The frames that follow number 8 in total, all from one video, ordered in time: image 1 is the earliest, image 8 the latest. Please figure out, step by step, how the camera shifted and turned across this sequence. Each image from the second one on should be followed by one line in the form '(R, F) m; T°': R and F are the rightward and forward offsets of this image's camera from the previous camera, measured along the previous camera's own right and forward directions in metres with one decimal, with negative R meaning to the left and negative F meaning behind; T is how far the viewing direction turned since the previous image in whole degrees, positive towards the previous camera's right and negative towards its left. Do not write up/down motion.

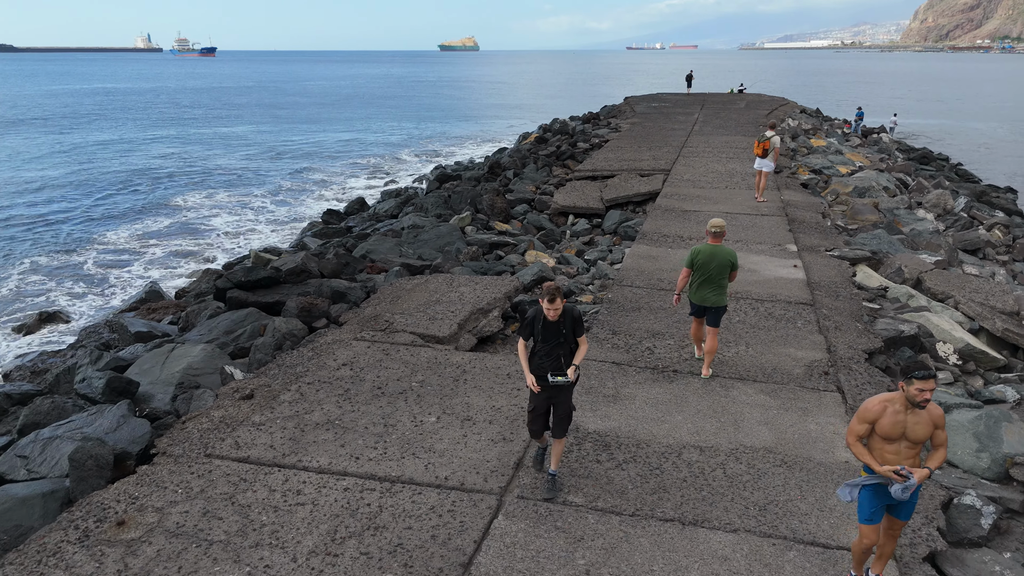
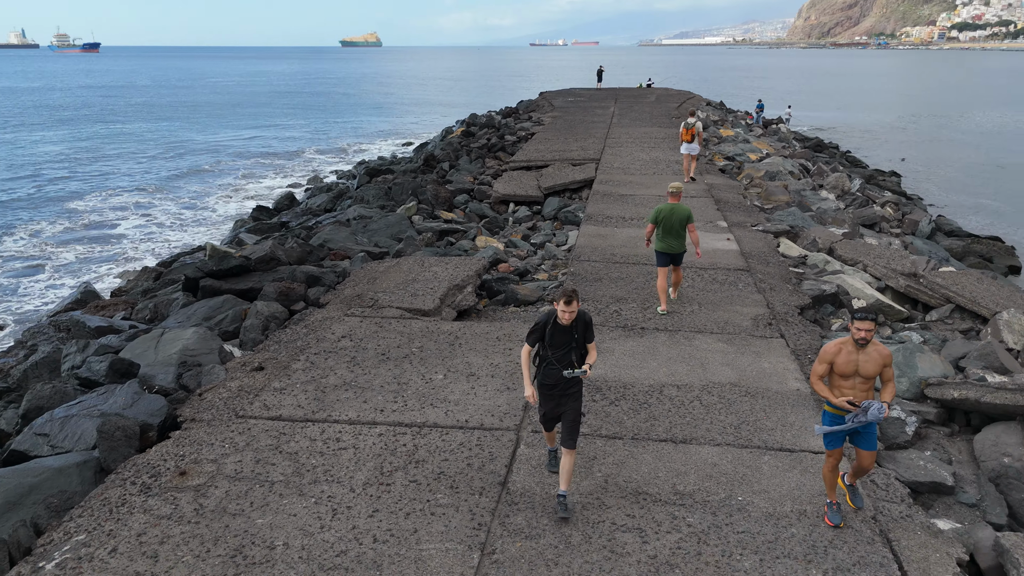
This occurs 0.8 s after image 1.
(-0.6, -0.6) m; +7°
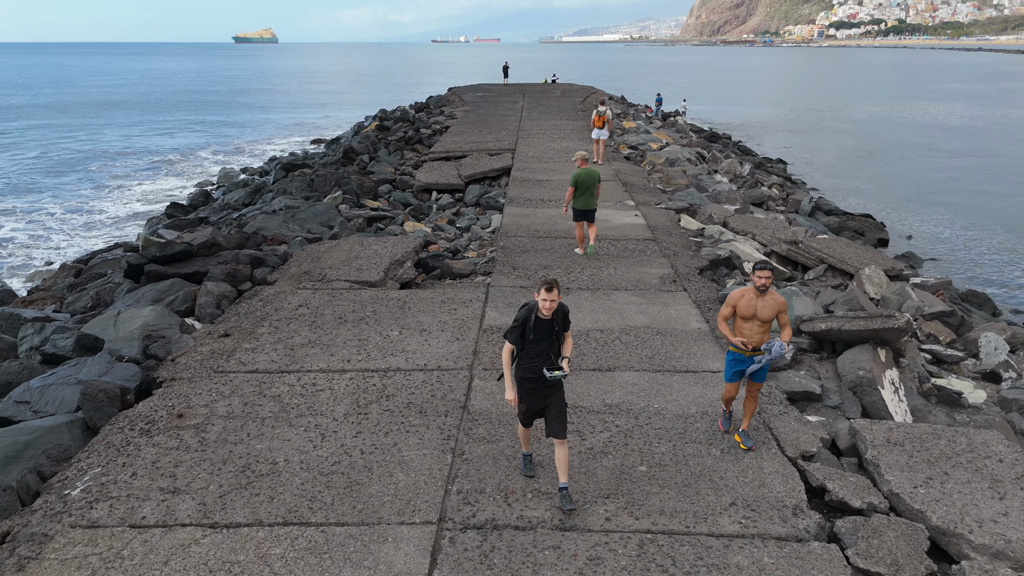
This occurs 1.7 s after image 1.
(-0.3, -0.8) m; +7°
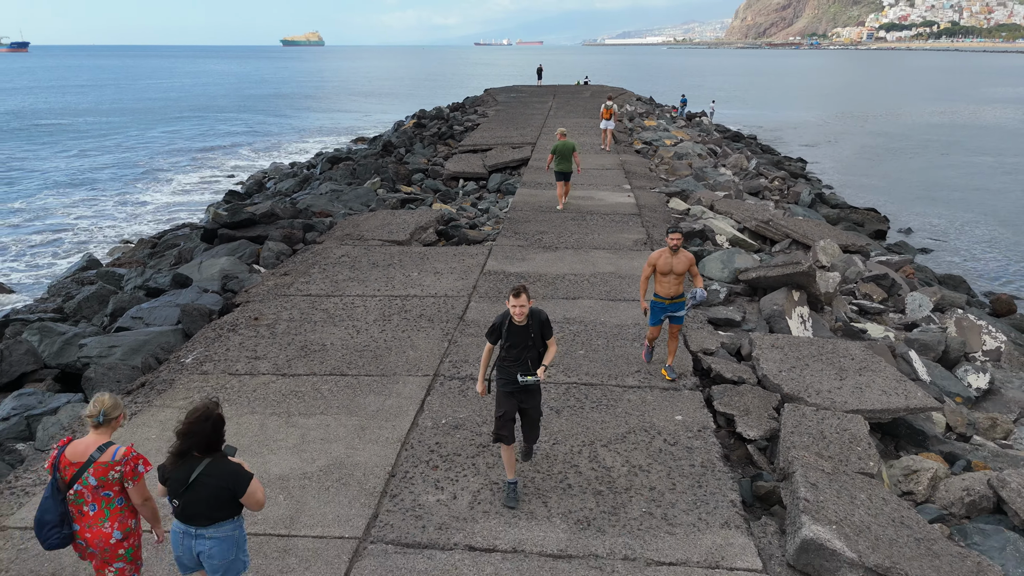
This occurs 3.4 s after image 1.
(+0.5, -1.8) m; -3°
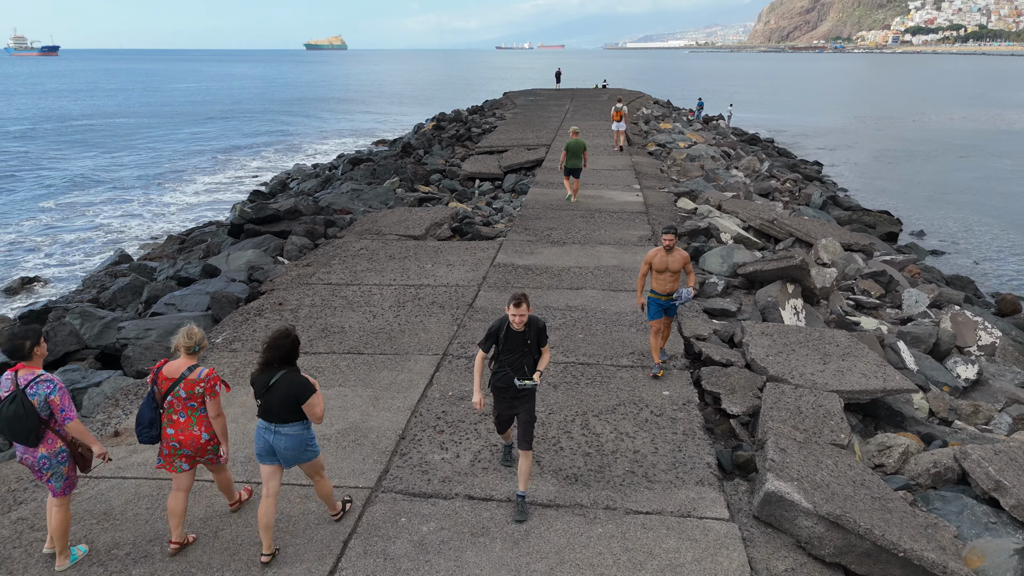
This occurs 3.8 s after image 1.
(+0.1, -0.5) m; -2°
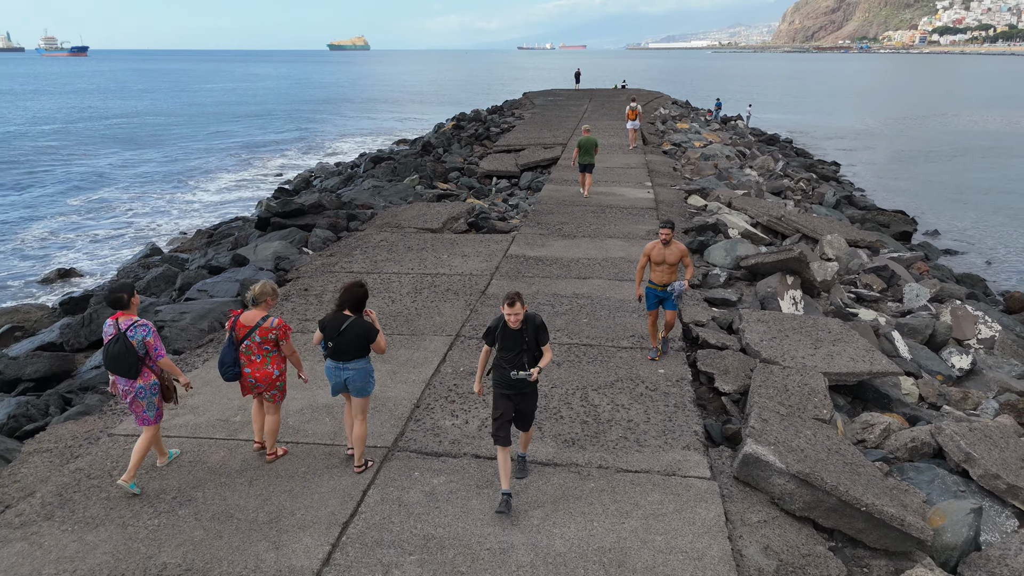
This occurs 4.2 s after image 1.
(+0.1, -0.4) m; -2°
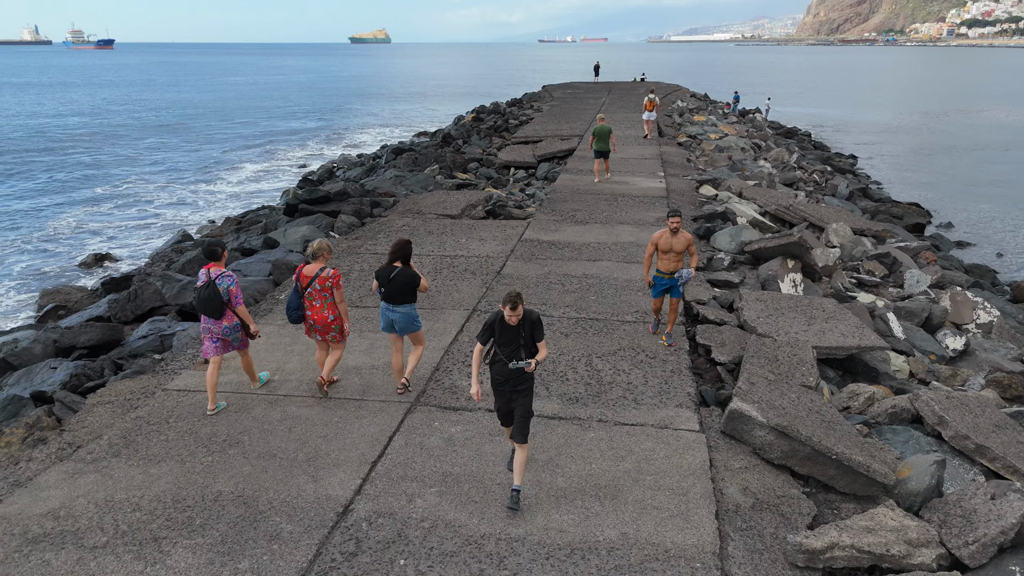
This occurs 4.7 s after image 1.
(+0.1, -0.5) m; -1°
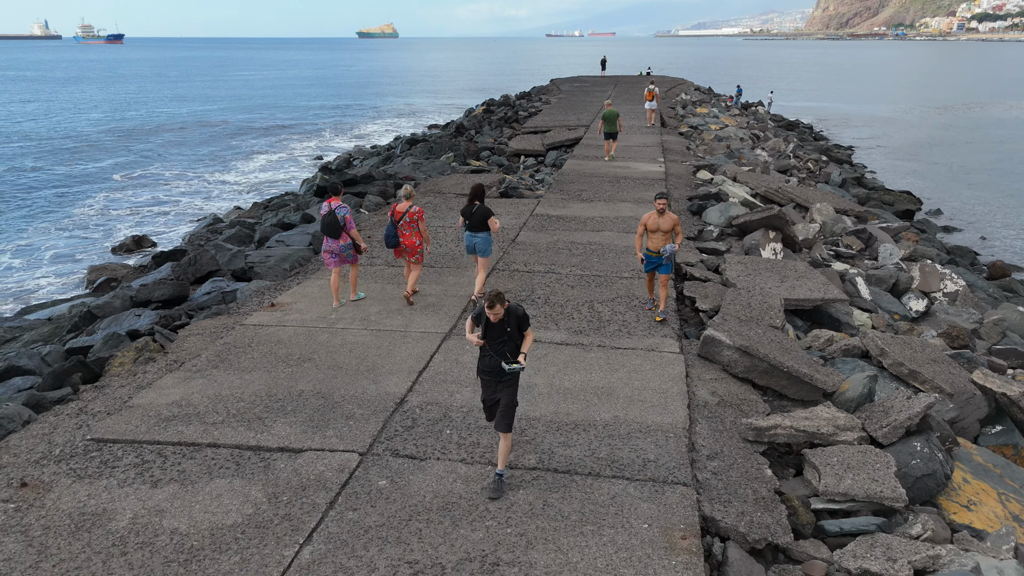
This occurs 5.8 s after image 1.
(-0.1, -1.2) m; -1°
